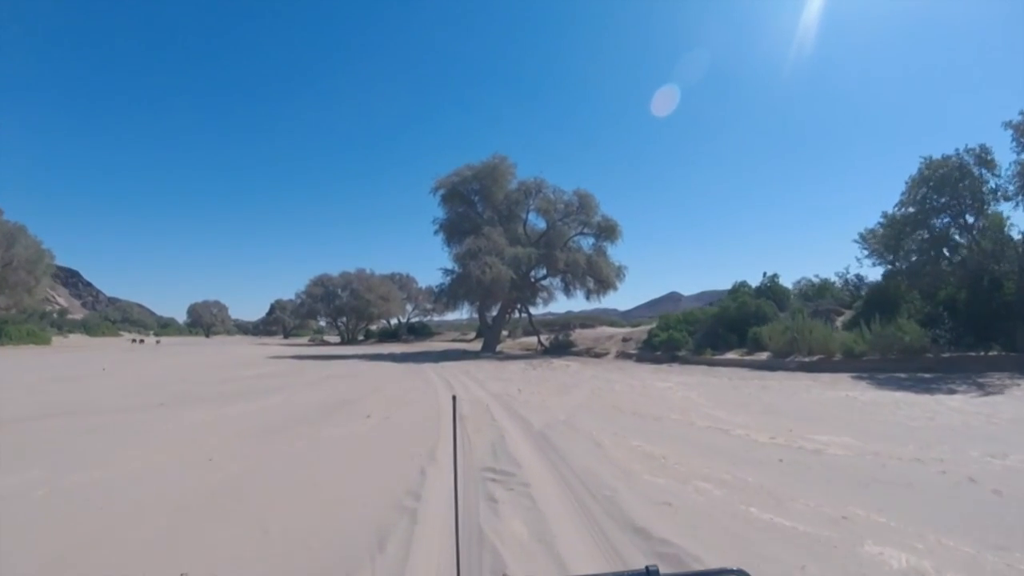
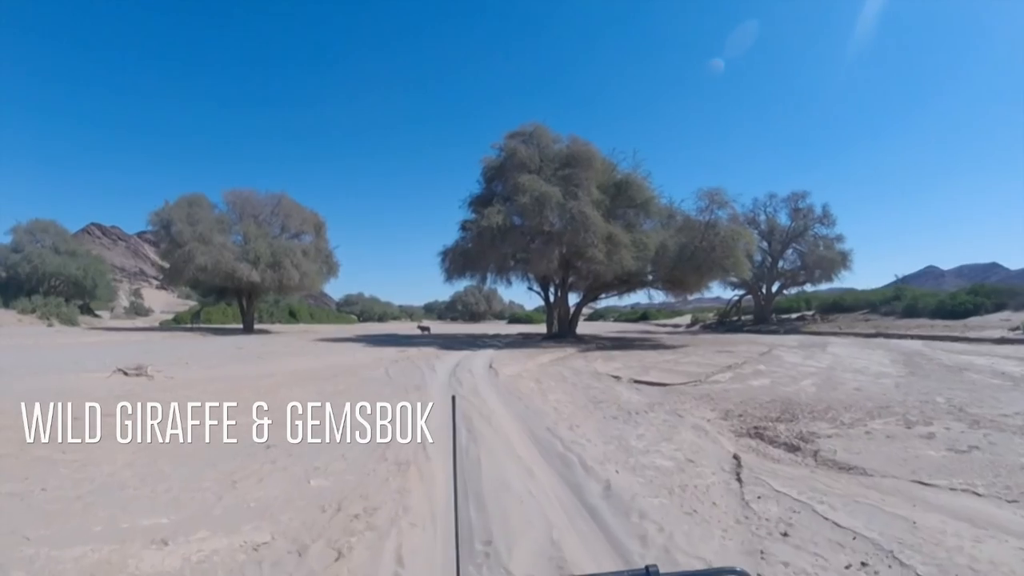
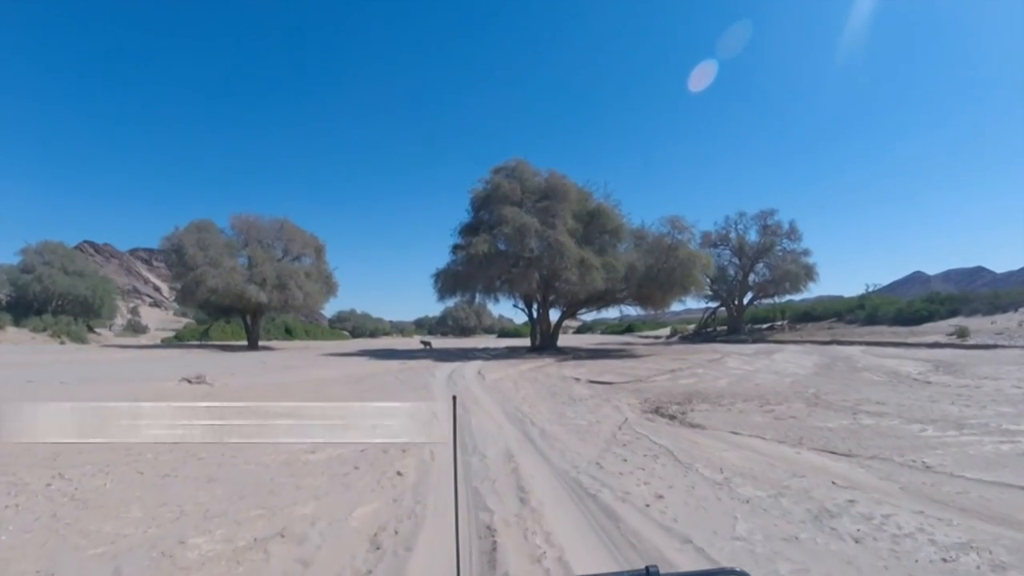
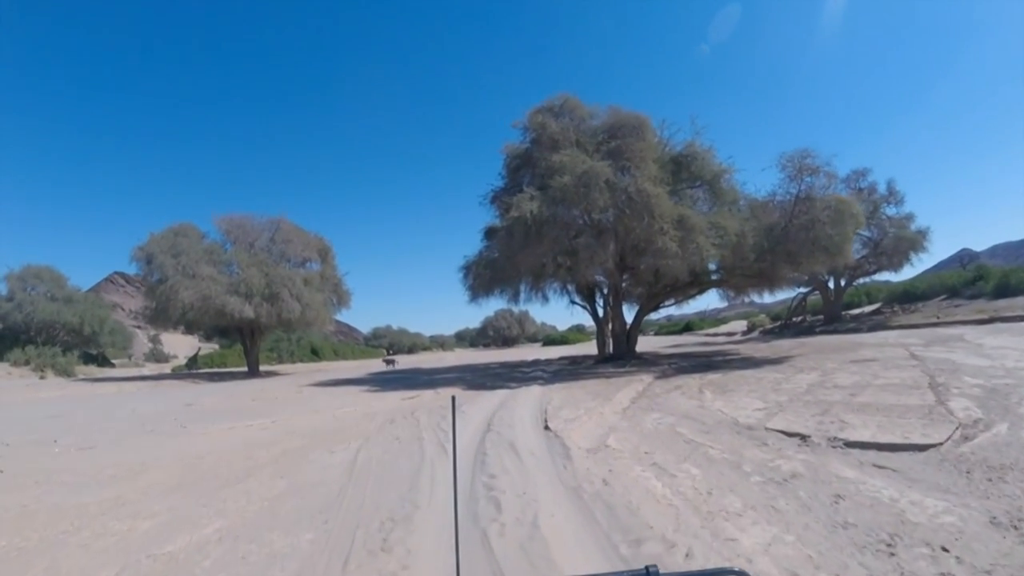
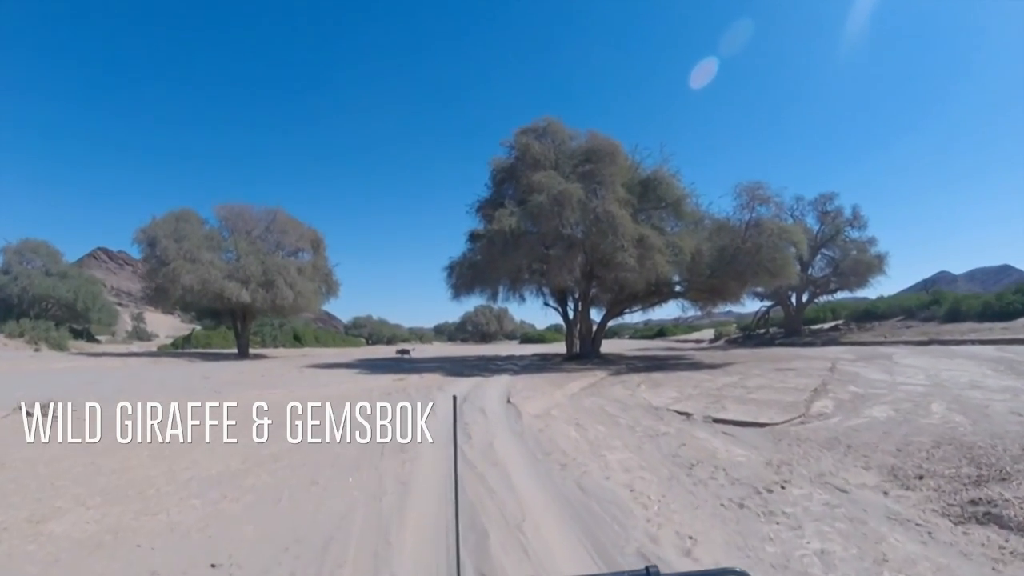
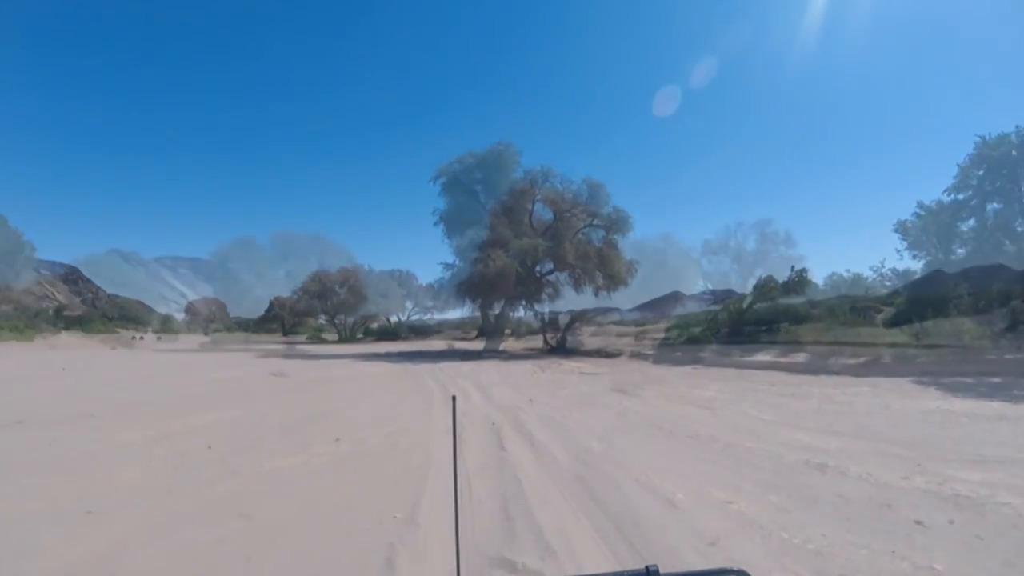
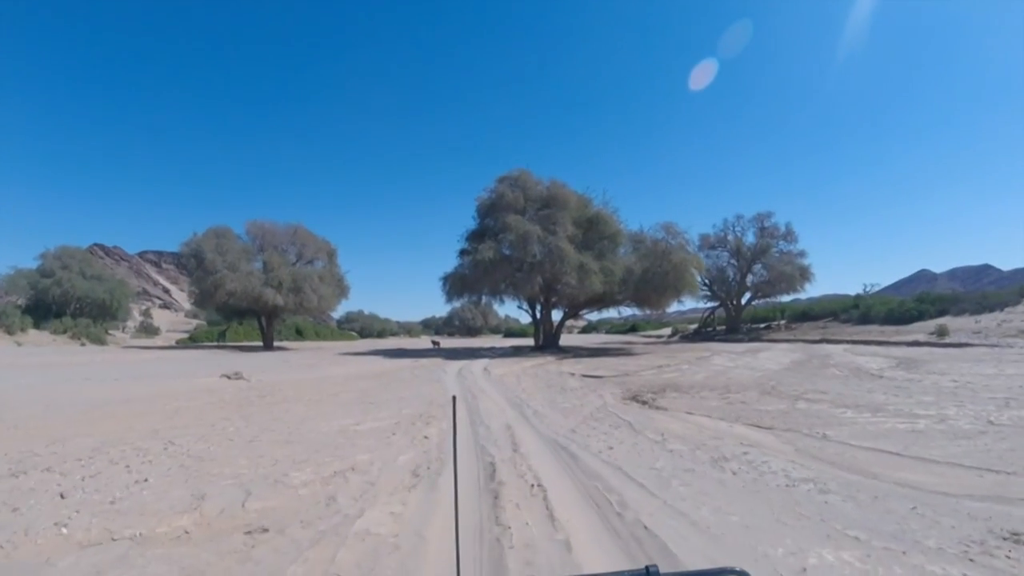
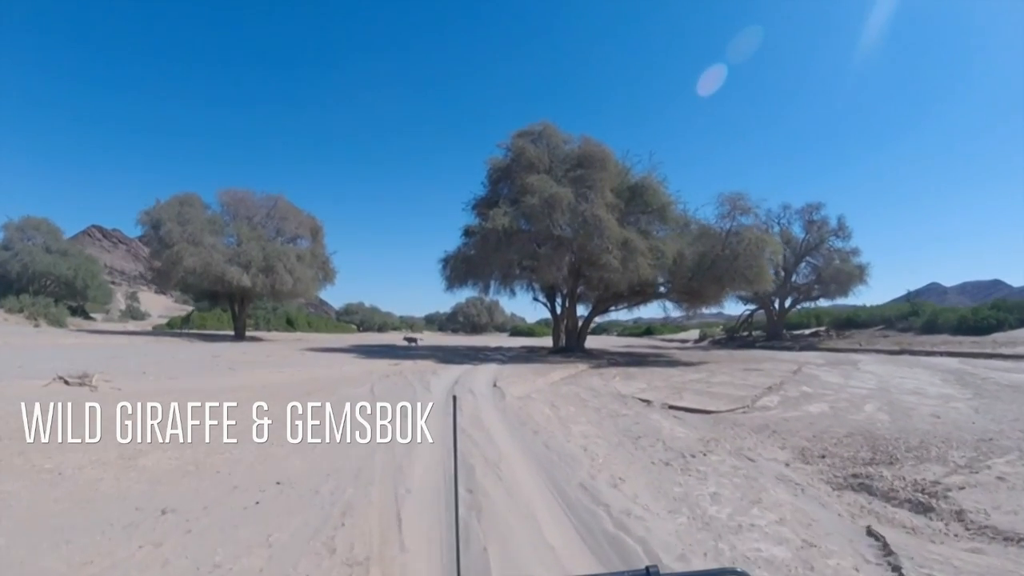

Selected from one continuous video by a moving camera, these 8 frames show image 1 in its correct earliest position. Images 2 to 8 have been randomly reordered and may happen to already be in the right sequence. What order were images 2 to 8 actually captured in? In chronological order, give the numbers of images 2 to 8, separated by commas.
6, 7, 3, 2, 8, 5, 4
